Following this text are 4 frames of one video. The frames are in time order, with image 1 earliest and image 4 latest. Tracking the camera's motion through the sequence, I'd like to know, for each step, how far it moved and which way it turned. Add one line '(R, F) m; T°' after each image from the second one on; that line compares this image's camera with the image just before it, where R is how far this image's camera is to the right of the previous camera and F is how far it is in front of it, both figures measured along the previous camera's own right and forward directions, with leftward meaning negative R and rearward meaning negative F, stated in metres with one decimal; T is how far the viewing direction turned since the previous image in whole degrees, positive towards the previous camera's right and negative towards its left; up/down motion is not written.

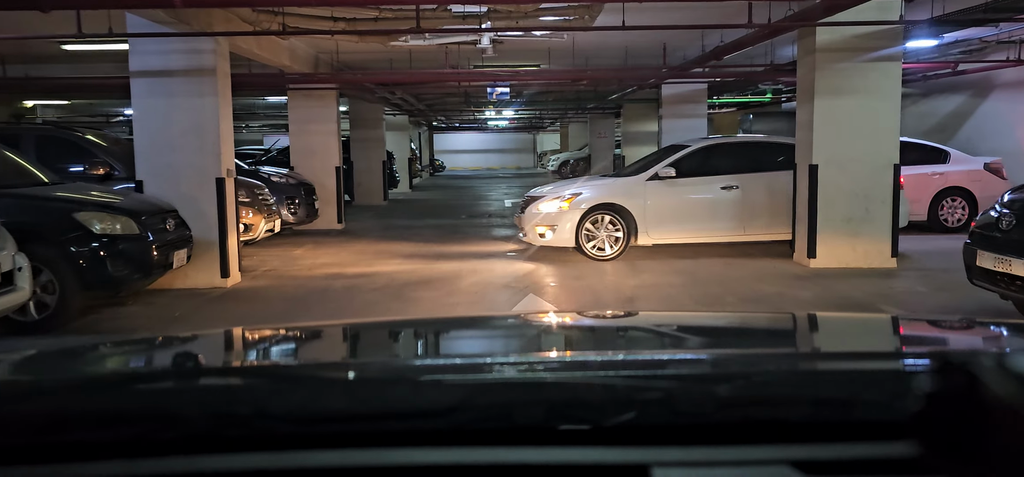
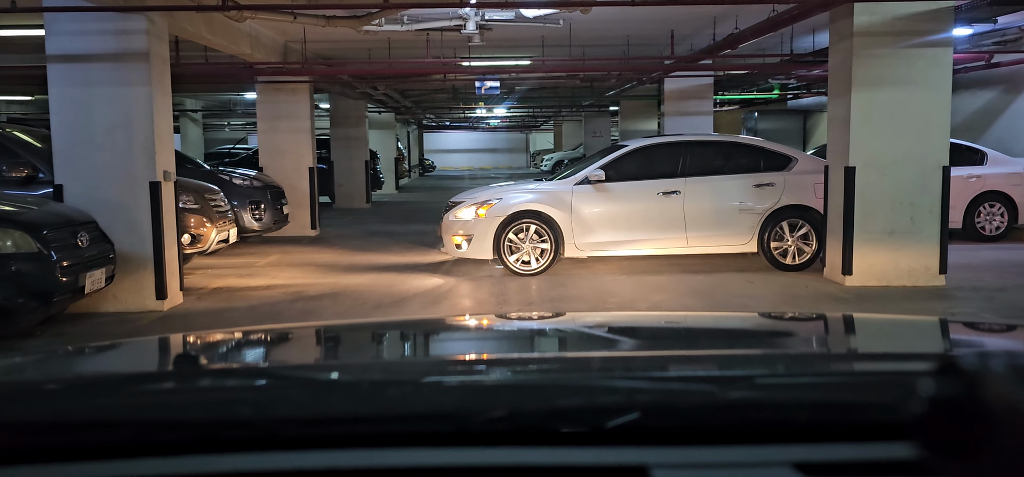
(0.0, +0.7) m; +1°
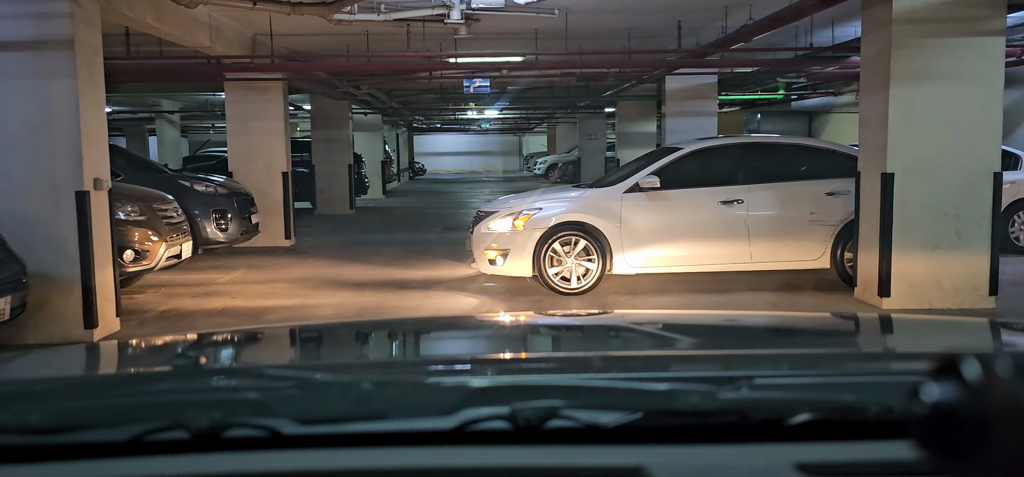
(0.0, +0.6) m; 0°
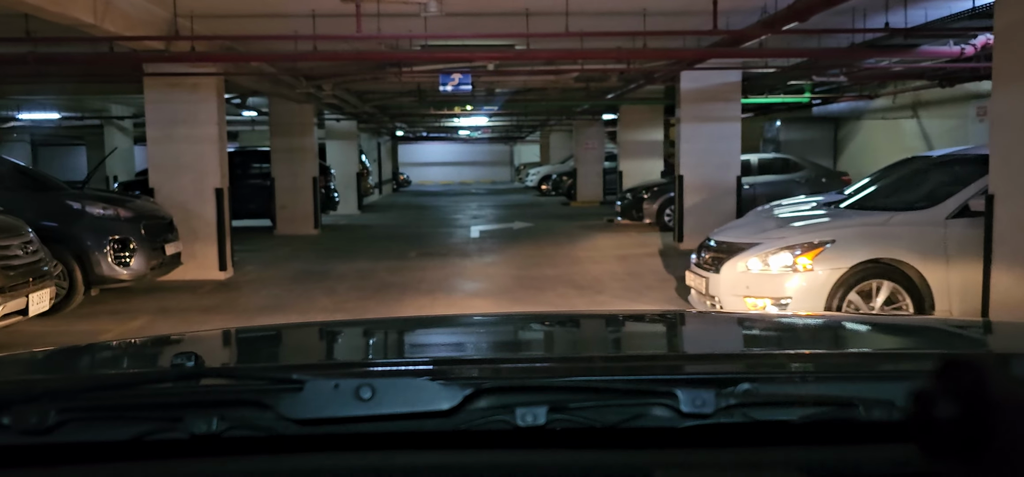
(0.0, +1.3) m; +1°
